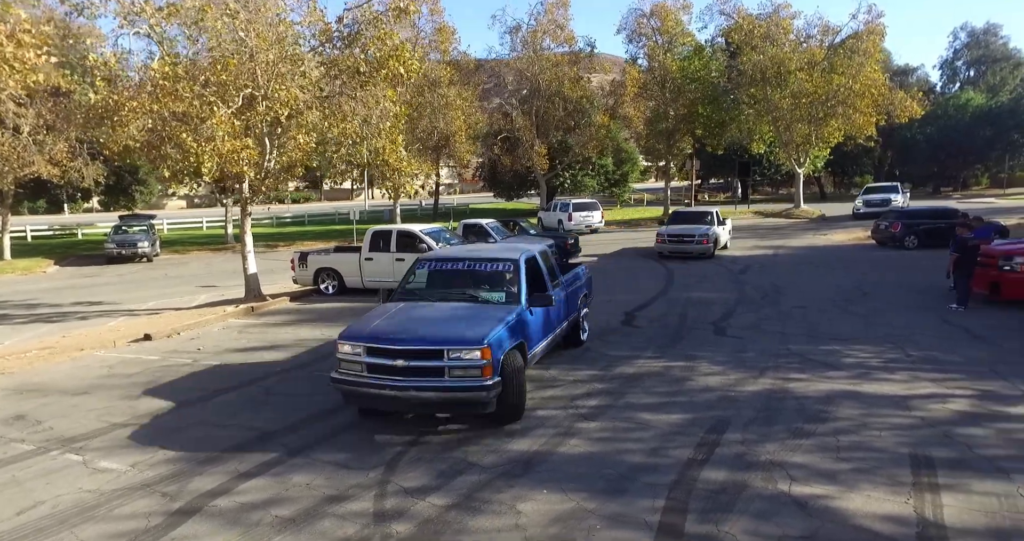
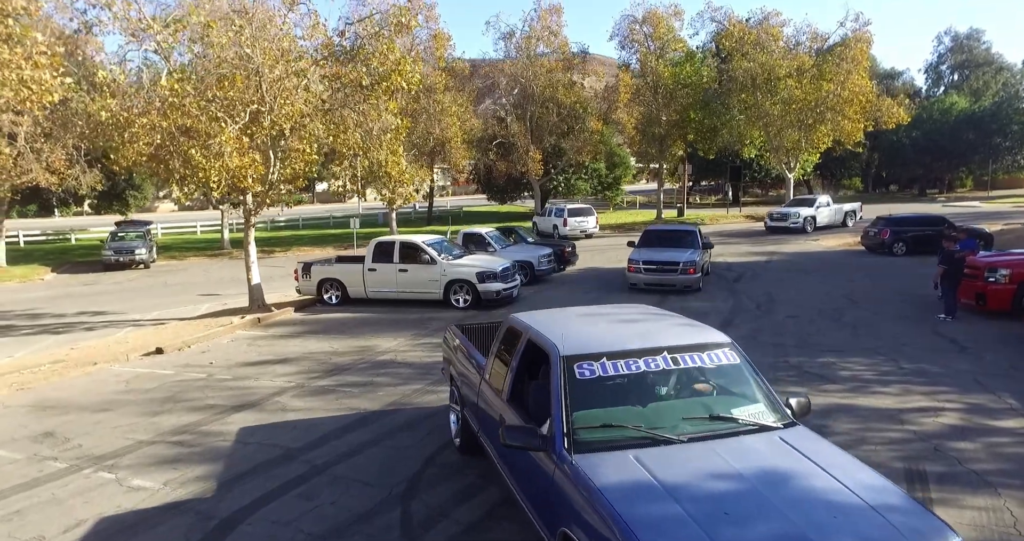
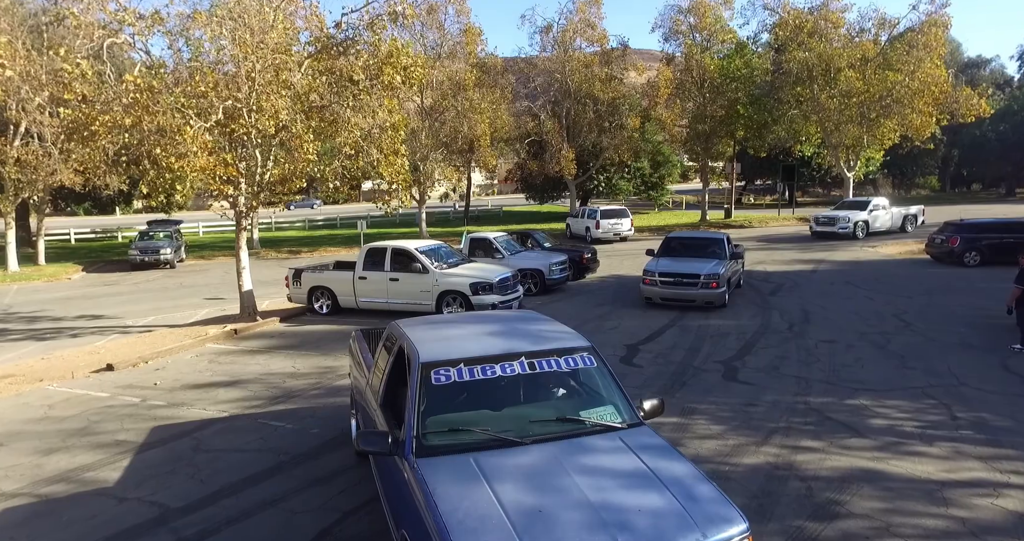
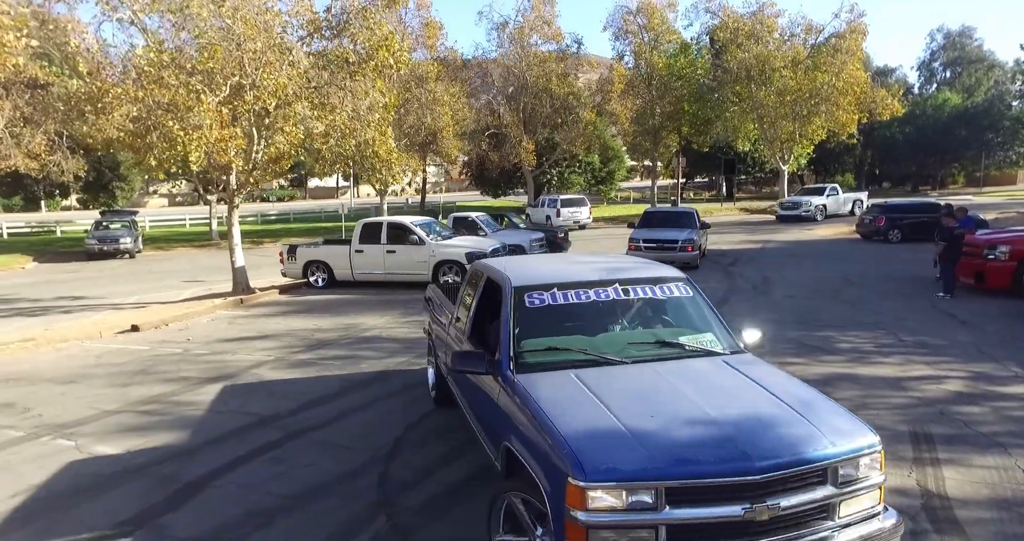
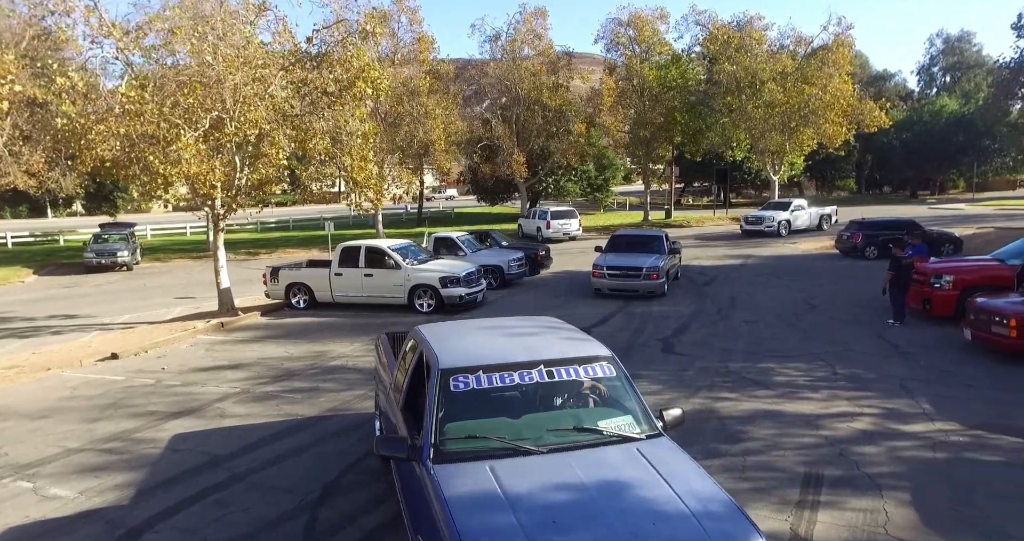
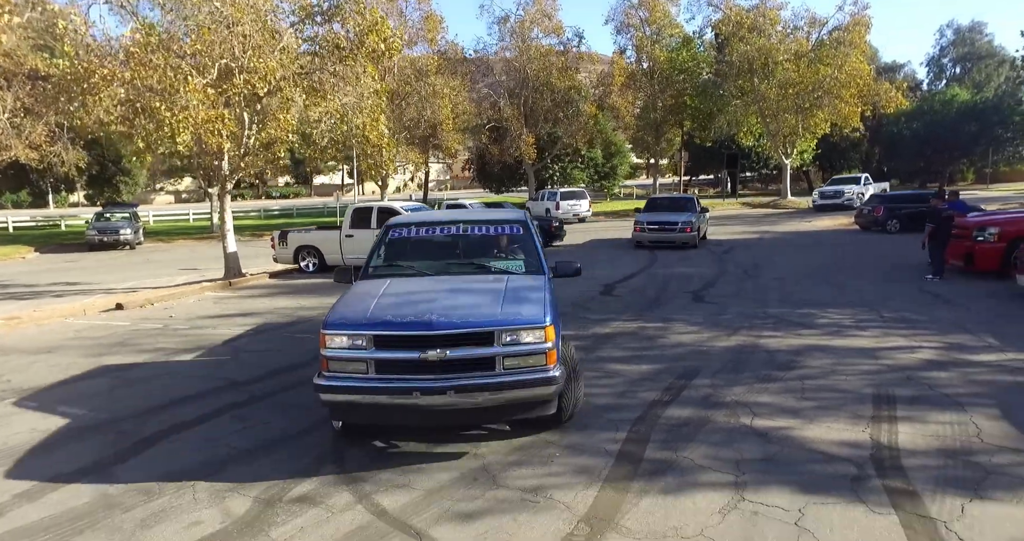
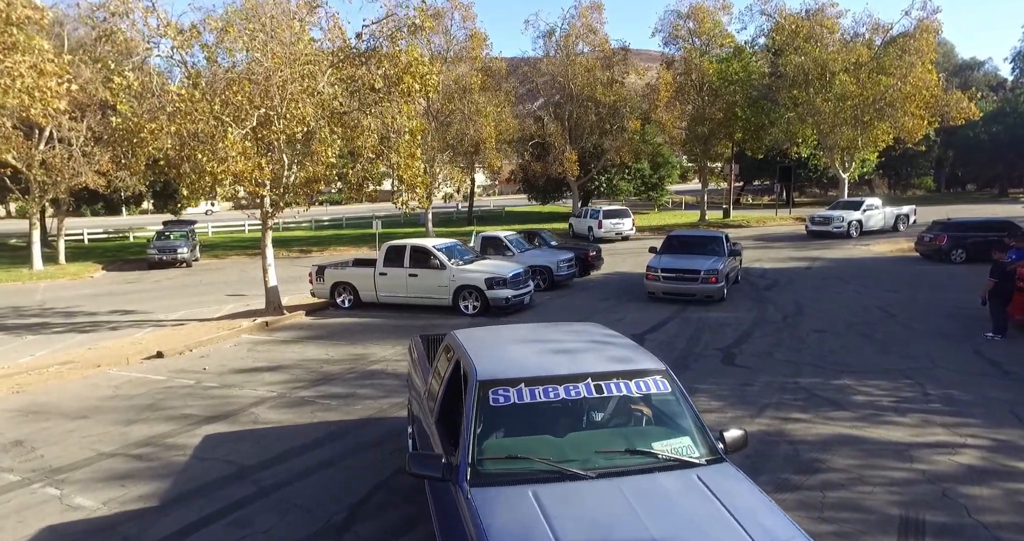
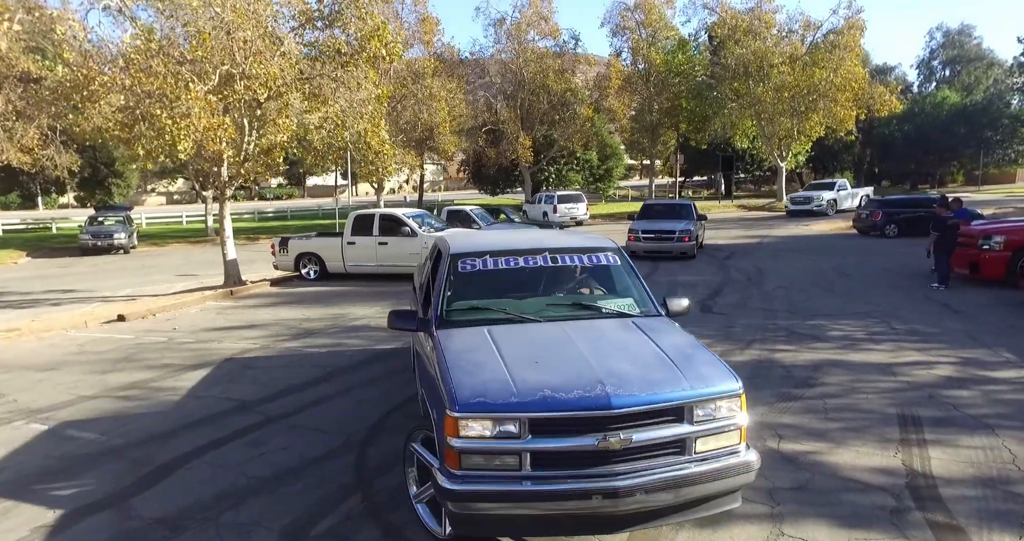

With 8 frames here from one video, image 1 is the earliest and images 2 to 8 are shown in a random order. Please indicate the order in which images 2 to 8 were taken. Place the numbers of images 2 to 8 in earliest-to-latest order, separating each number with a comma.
6, 8, 4, 2, 5, 7, 3
